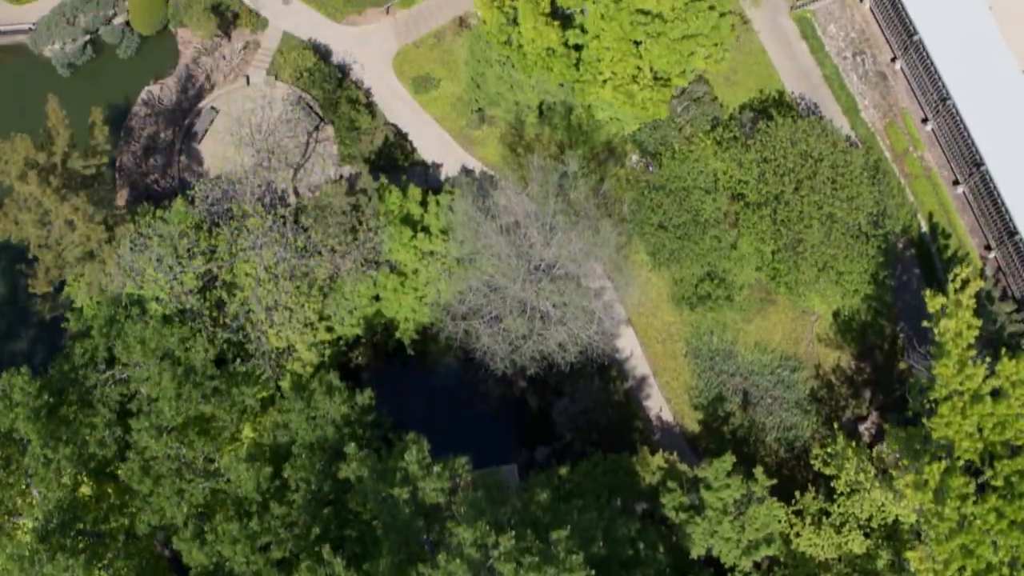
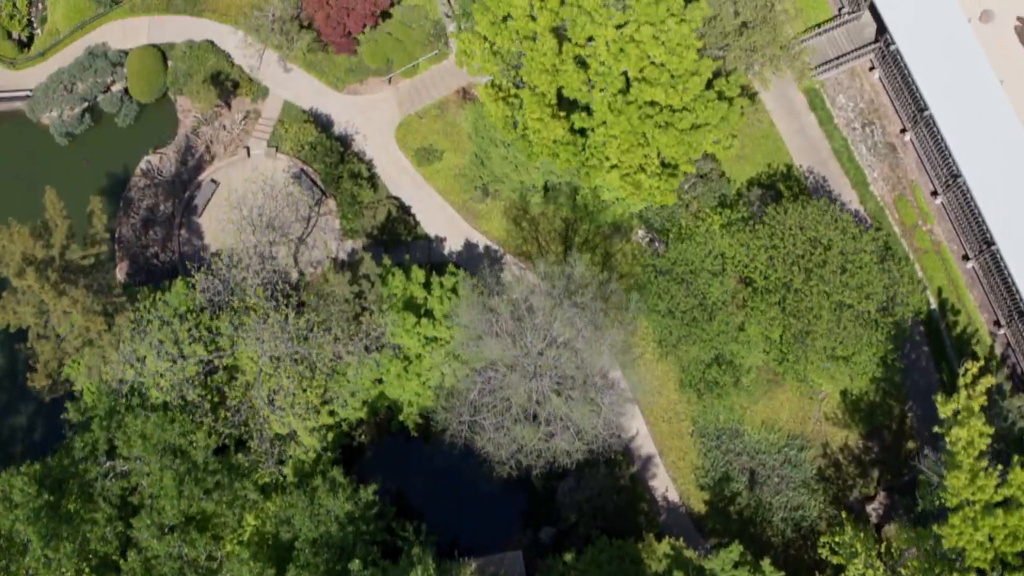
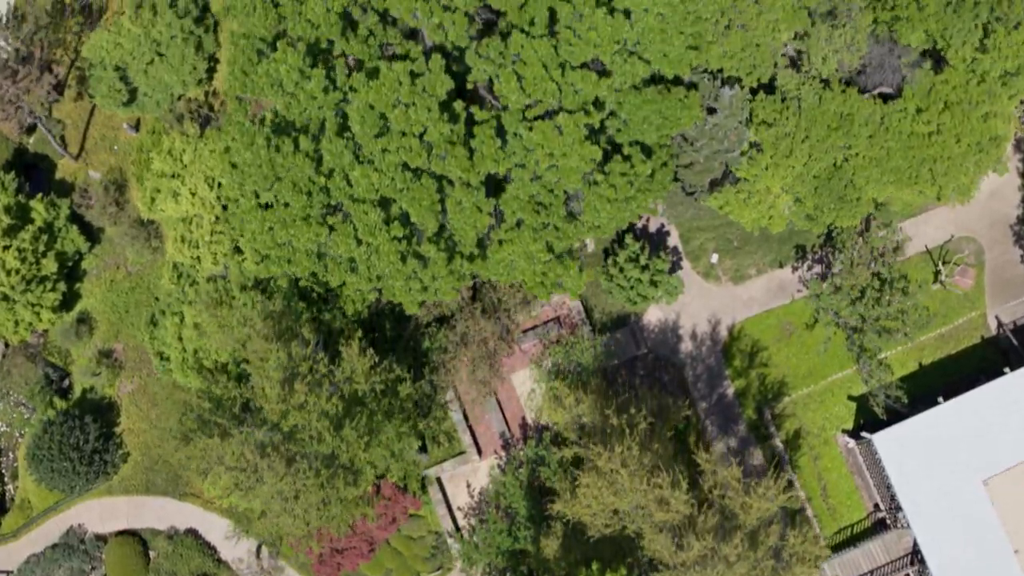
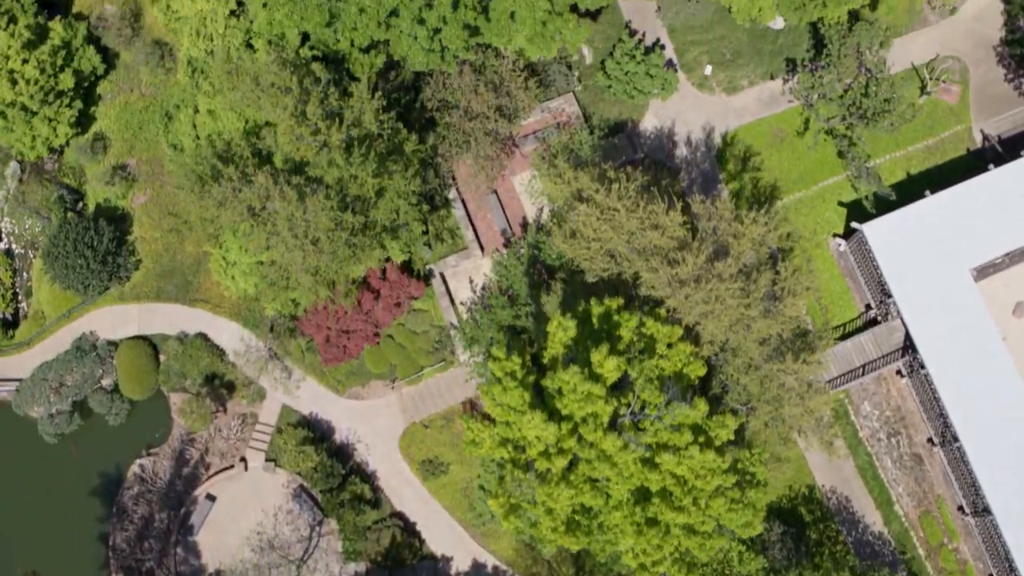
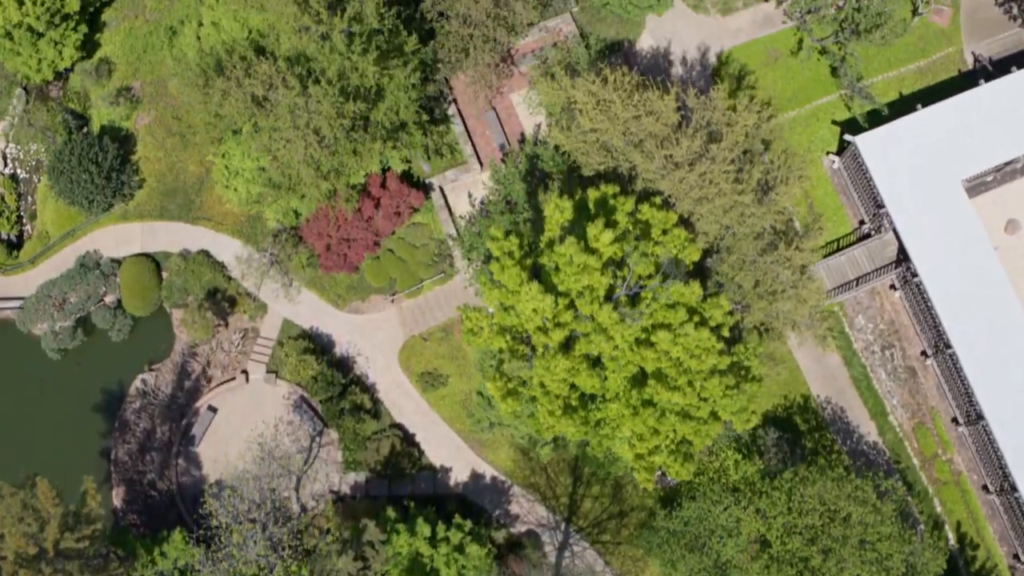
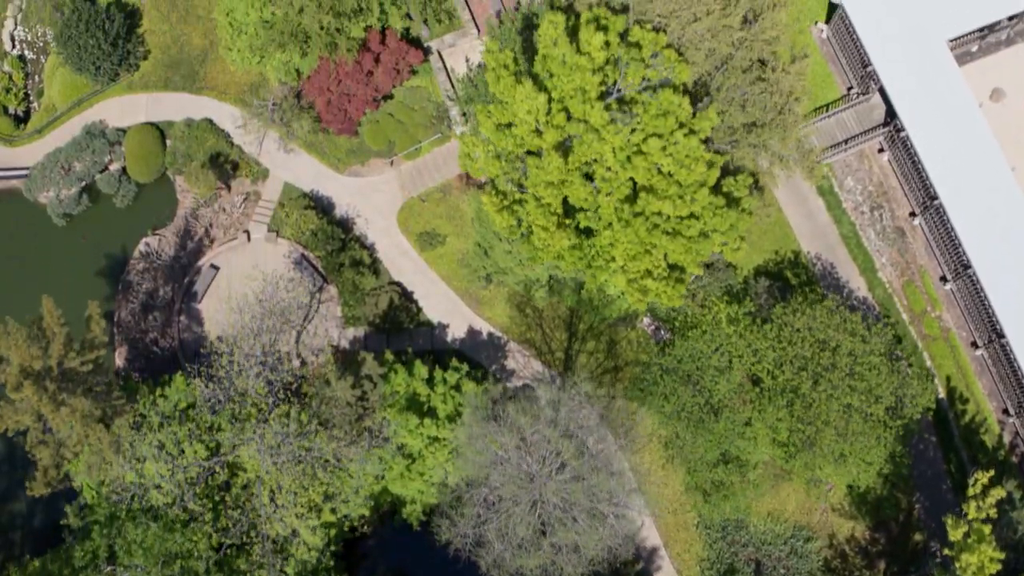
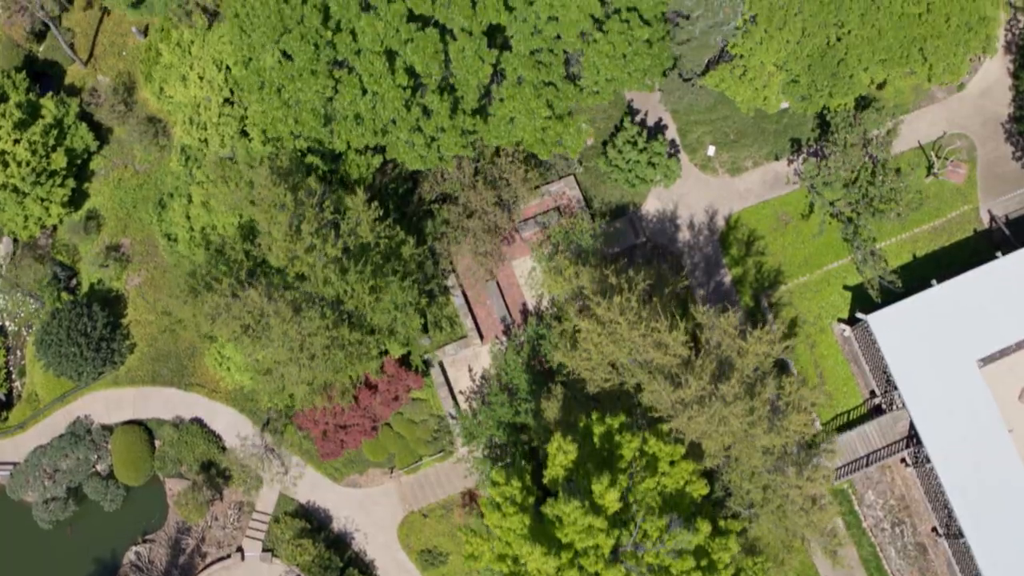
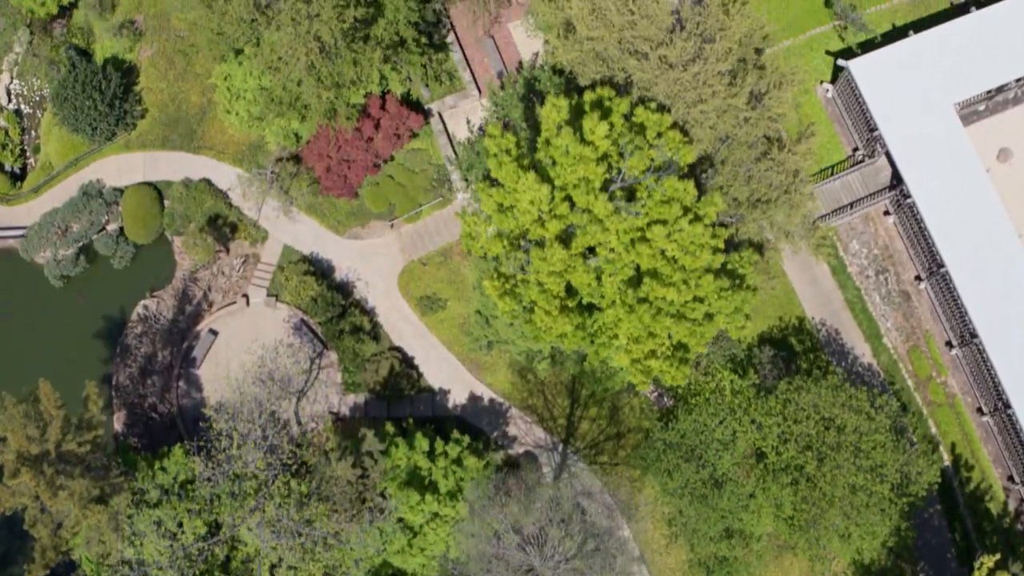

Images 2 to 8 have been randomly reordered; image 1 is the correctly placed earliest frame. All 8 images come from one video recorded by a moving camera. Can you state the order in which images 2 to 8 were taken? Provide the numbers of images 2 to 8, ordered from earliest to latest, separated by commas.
2, 6, 8, 5, 4, 7, 3
